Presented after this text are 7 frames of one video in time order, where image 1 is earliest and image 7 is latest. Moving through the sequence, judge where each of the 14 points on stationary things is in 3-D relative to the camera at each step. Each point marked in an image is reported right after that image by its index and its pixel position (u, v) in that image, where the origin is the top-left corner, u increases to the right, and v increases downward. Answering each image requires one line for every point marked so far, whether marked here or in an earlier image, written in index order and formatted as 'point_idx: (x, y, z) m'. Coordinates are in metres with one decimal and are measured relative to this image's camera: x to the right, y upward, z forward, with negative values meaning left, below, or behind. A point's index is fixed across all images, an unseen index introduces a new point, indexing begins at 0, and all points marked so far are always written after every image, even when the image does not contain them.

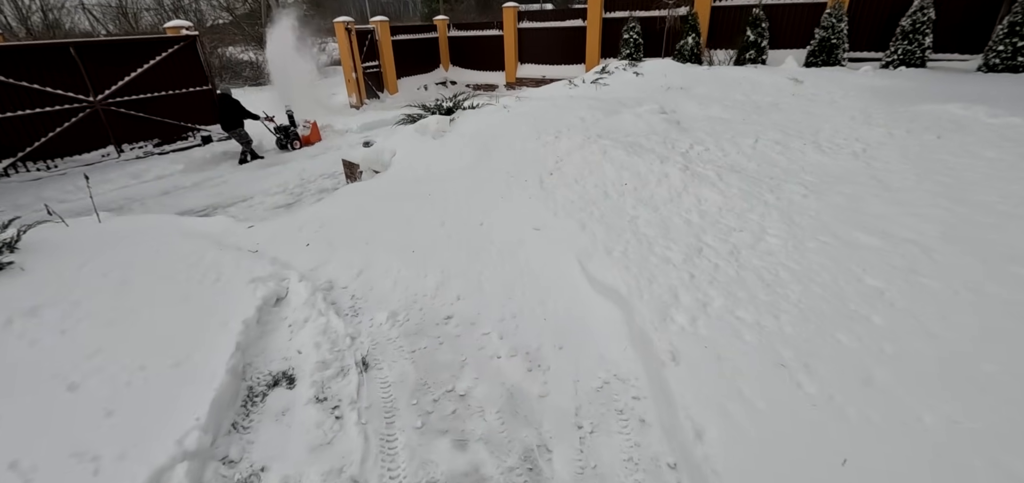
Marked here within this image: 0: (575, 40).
0: (+1.9, +6.3, +14.8) m
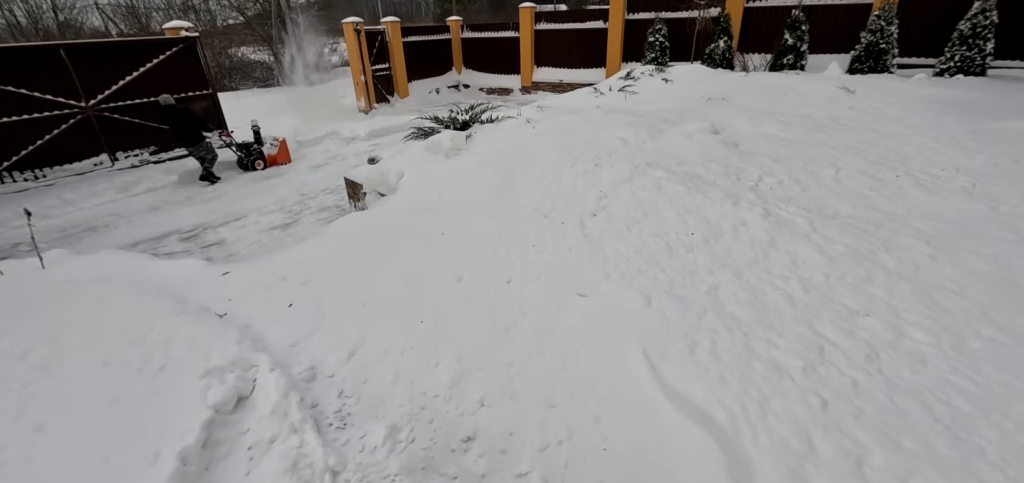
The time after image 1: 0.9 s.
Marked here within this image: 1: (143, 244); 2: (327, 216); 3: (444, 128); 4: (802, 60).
0: (+2.4, +5.9, +13.9) m
1: (-5.3, 0.0, +6.8) m
2: (-2.8, +0.4, +7.3) m
3: (-0.9, +1.4, +6.0) m
4: (+6.3, +4.0, +10.3) m
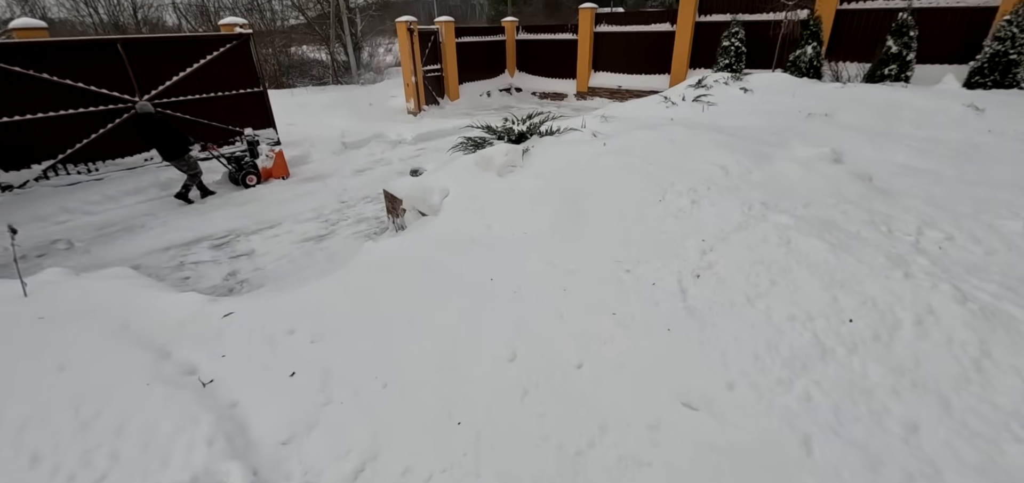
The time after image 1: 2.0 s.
0: (+4.1, +5.3, +12.8) m
1: (-4.6, -0.1, +6.4) m
2: (-2.1, +0.2, +6.7) m
3: (-0.2, +1.1, +5.2) m
4: (+7.5, +3.2, +8.9) m
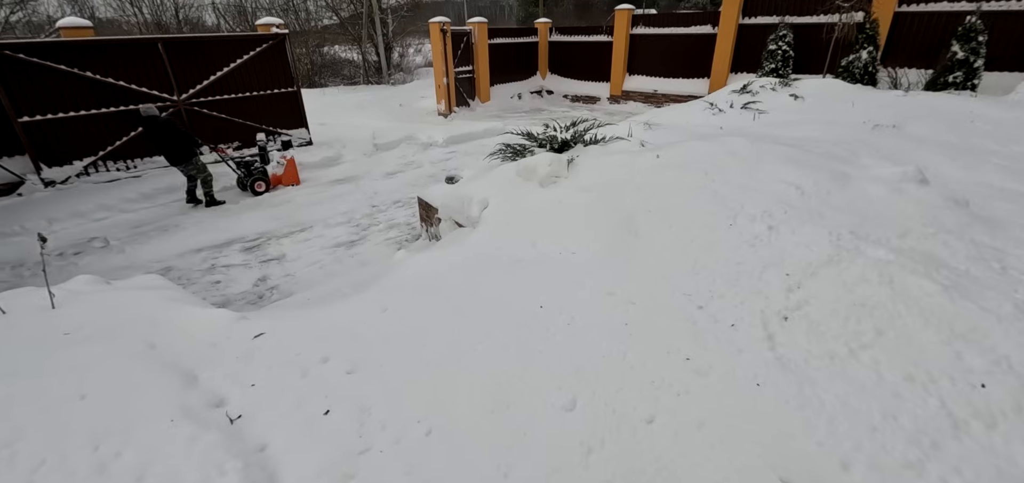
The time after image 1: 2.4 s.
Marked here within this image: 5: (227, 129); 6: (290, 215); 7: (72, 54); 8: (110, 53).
0: (+5.0, +5.1, +12.4) m
1: (-4.1, -0.1, +6.4) m
2: (-1.6, +0.1, +6.5) m
3: (+0.3, +1.0, +4.9) m
4: (+8.2, +2.8, +8.2) m
5: (-5.6, +2.2, +9.1) m
6: (-3.5, +0.4, +7.3) m
7: (-7.0, +3.0, +7.5) m
8: (-6.7, +3.1, +7.8) m
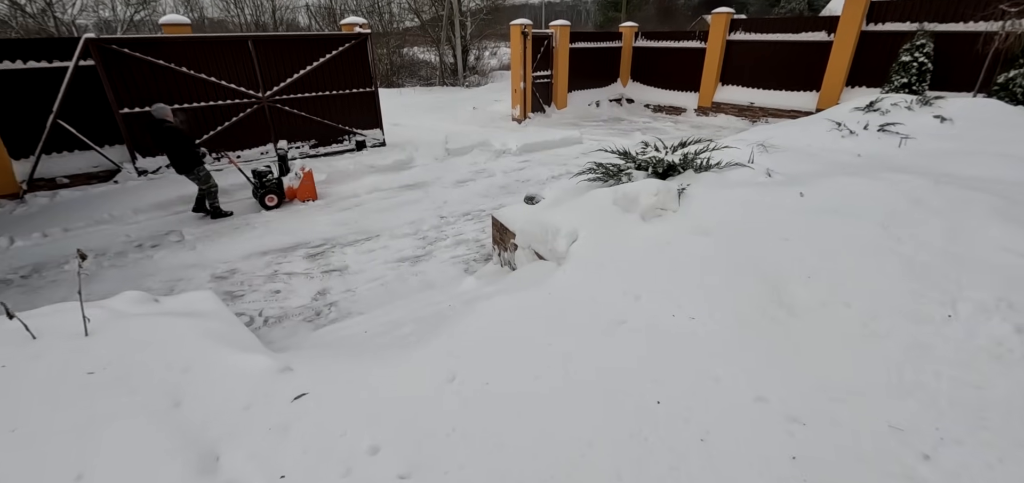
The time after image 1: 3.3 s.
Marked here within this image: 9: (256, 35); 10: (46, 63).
0: (+7.0, +4.3, +11.0) m
1: (-3.2, -0.2, +6.2) m
2: (-0.6, -0.1, +6.0) m
3: (+1.1, +0.6, +4.2) m
4: (+9.5, +1.9, +6.4) m
5: (-4.1, +2.2, +9.1) m
6: (-2.3, +0.3, +7.0) m
7: (-5.6, +3.1, +7.7) m
8: (-5.2, +3.2, +7.9) m
9: (-4.6, +3.7, +8.4) m
10: (-7.5, +2.9, +7.6) m
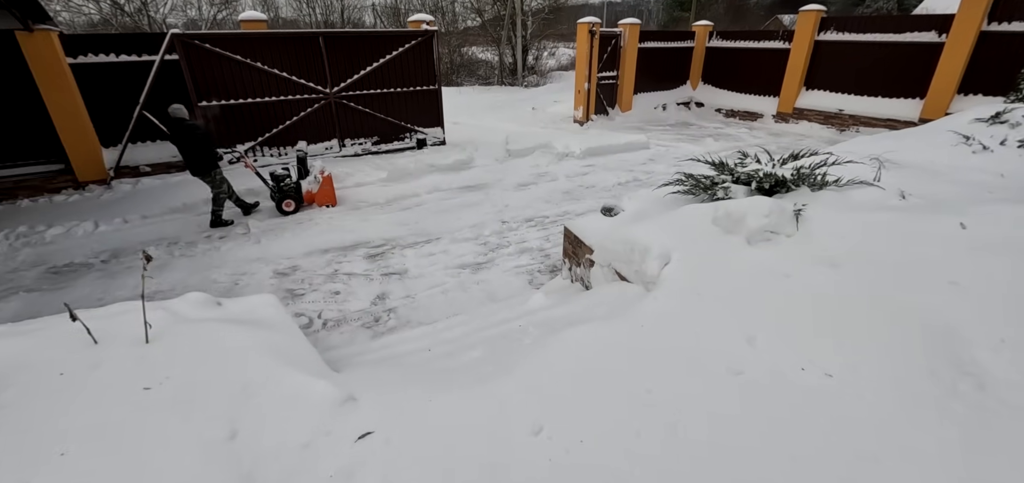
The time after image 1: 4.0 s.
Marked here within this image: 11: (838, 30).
0: (+8.5, +3.7, +9.8) m
1: (-2.3, -0.2, +6.1) m
2: (+0.2, -0.3, +5.6) m
3: (+1.8, +0.4, +3.7) m
4: (+10.3, +1.2, +5.1) m
5: (-2.9, +2.3, +9.1) m
6: (-1.4, +0.3, +6.9) m
7: (-4.4, +3.3, +7.8) m
8: (-4.0, +3.4, +8.0) m
9: (-3.3, +3.8, +8.4) m
10: (-6.4, +3.1, +7.9) m
11: (+7.6, +4.9, +10.9) m
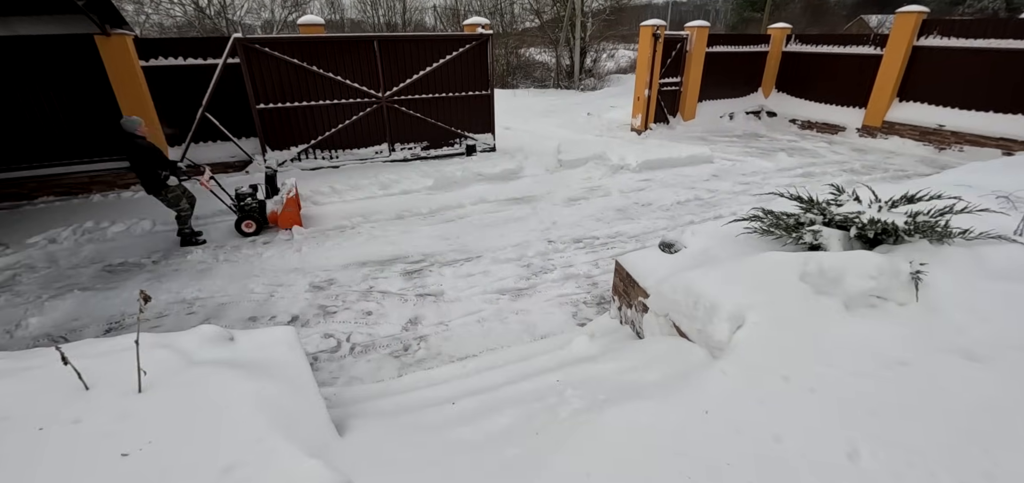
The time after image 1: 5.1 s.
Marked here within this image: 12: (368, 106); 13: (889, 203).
0: (+9.5, +3.0, +8.5) m
1: (-1.8, -0.3, +5.9) m
2: (+0.7, -0.5, +5.1) m
3: (+2.1, +0.1, +3.1) m
4: (+10.8, +0.5, +3.5) m
5: (-1.9, +2.1, +8.9) m
6: (-0.7, 0.0, +6.5) m
7: (-3.5, +3.2, +7.8) m
8: (-3.1, +3.3, +8.0) m
9: (-2.3, +3.6, +8.3) m
10: (-5.4, +3.1, +8.1) m
11: (+8.8, +4.2, +9.6) m
12: (-2.6, +2.4, +8.5) m
13: (+2.5, +0.2, +3.1) m
